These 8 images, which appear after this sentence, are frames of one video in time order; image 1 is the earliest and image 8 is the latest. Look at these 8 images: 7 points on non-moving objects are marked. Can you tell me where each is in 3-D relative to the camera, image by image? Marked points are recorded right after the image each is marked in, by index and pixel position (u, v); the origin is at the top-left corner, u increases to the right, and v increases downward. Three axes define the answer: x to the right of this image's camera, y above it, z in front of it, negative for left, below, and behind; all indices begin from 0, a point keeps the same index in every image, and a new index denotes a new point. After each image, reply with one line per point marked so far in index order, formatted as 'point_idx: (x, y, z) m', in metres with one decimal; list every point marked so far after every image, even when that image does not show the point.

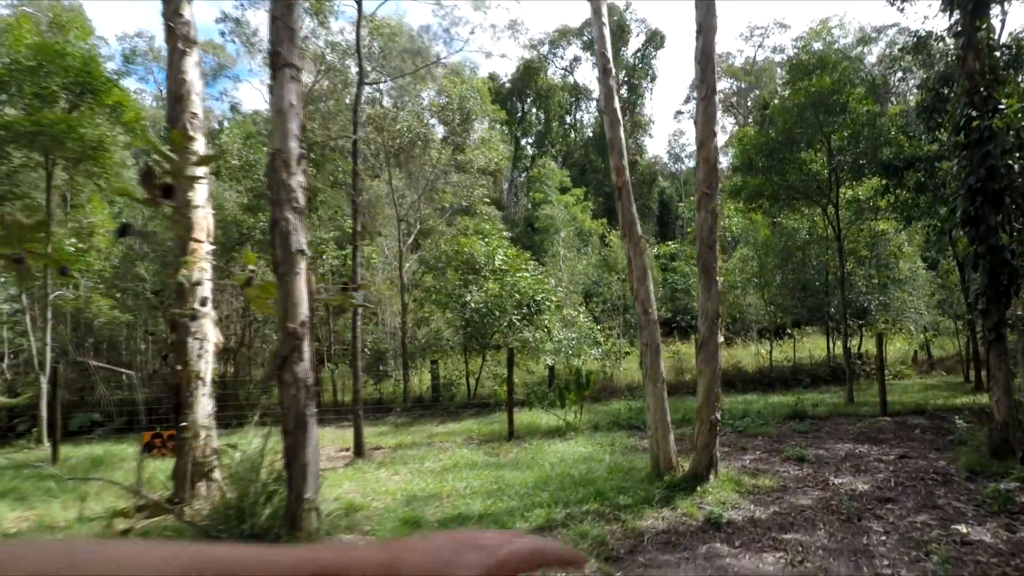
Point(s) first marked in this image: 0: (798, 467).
0: (+3.5, -2.2, +7.0) m
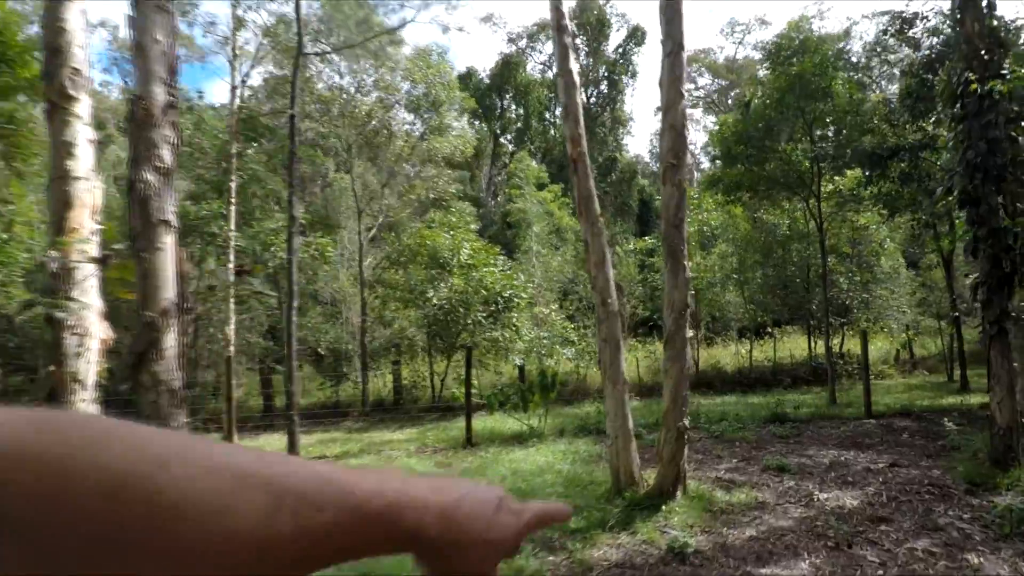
0: (+2.9, -2.1, +6.2) m
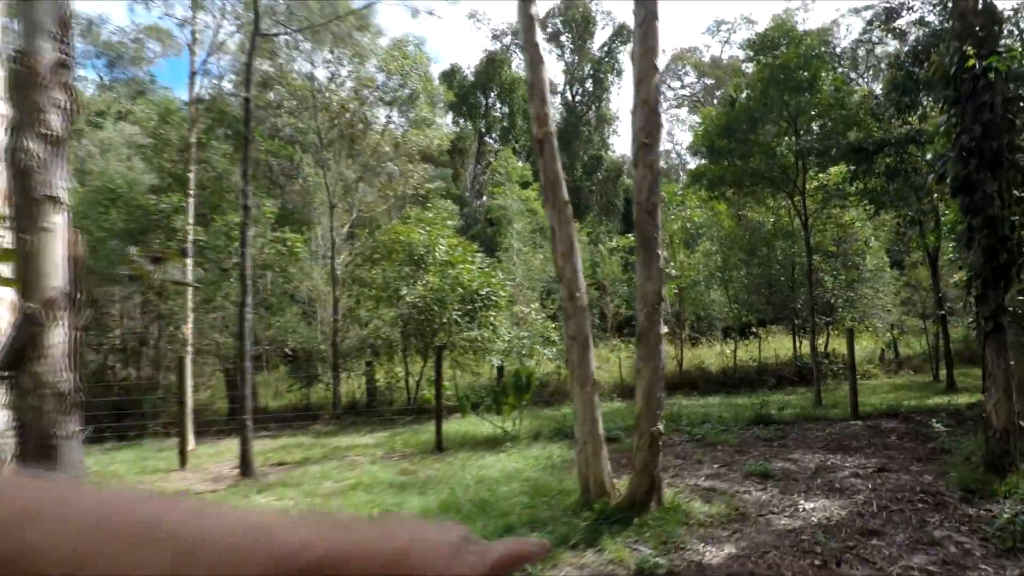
0: (+2.5, -2.0, +5.8) m
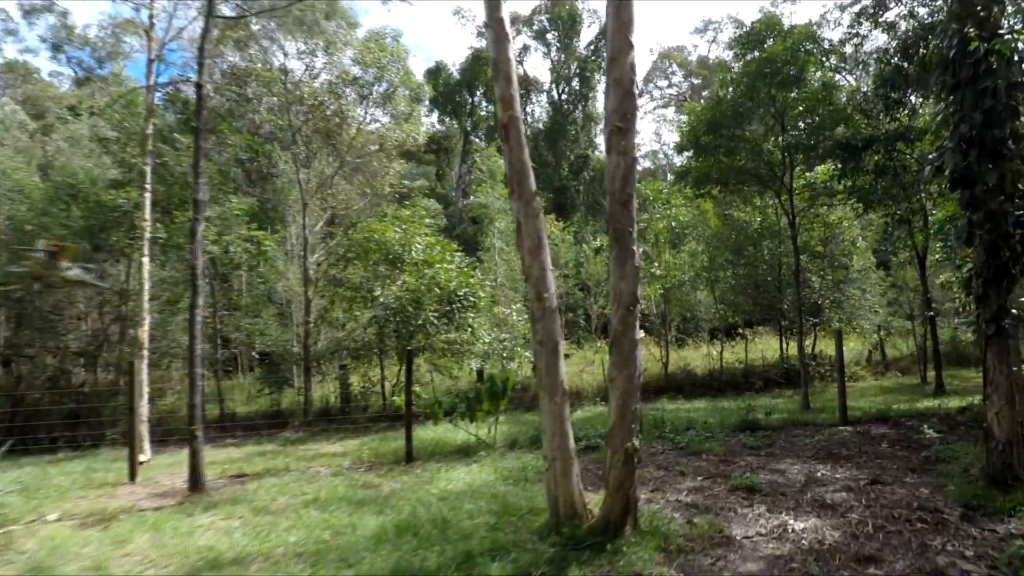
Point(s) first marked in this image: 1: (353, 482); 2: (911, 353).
0: (+2.2, -2.0, +5.4) m
1: (-2.0, -2.4, +7.2) m
2: (+13.2, -2.2, +19.0) m
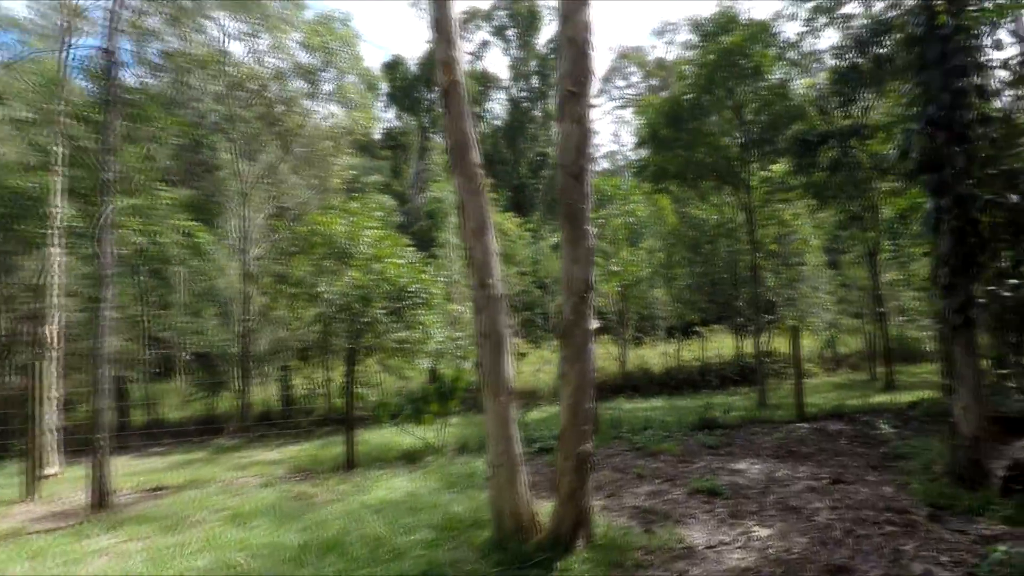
0: (+1.7, -1.9, +5.0) m
1: (-2.6, -2.3, +6.5) m
2: (+11.8, -2.1, +19.4) m
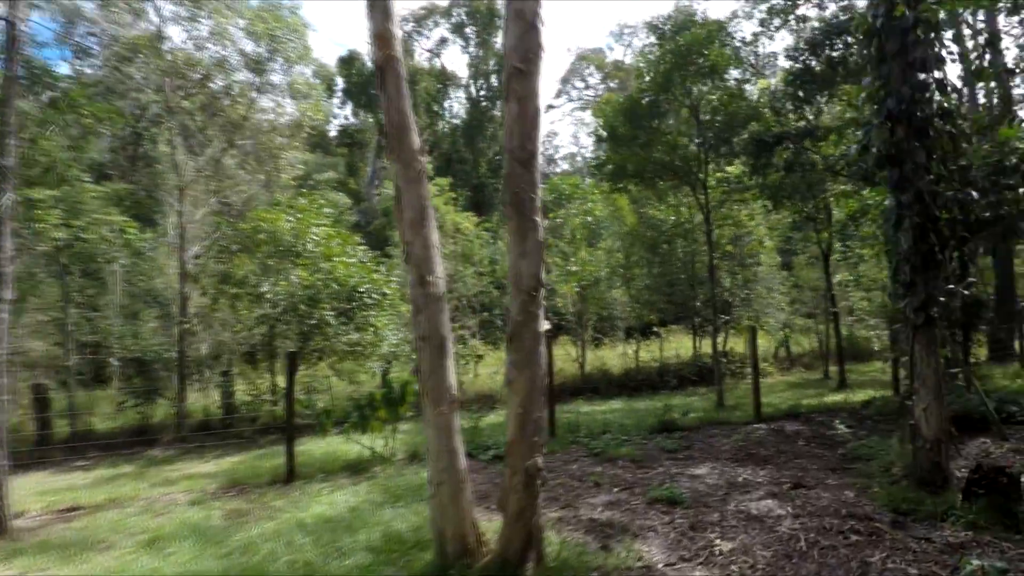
0: (+1.3, -1.9, +4.7) m
1: (-3.1, -2.3, +6.0) m
2: (+10.4, -2.1, +19.8) m
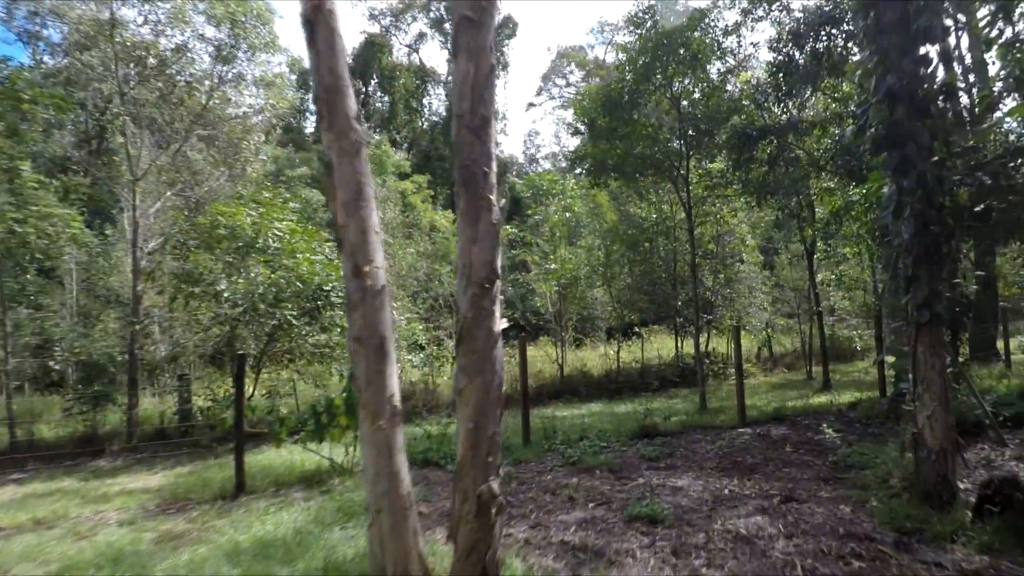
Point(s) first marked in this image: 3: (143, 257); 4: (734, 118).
0: (+1.0, -1.8, +4.3) m
1: (-3.4, -2.3, +5.4) m
2: (+9.6, -2.1, +19.6) m
3: (-7.7, +0.6, +12.1) m
4: (+4.7, +3.5, +11.8) m
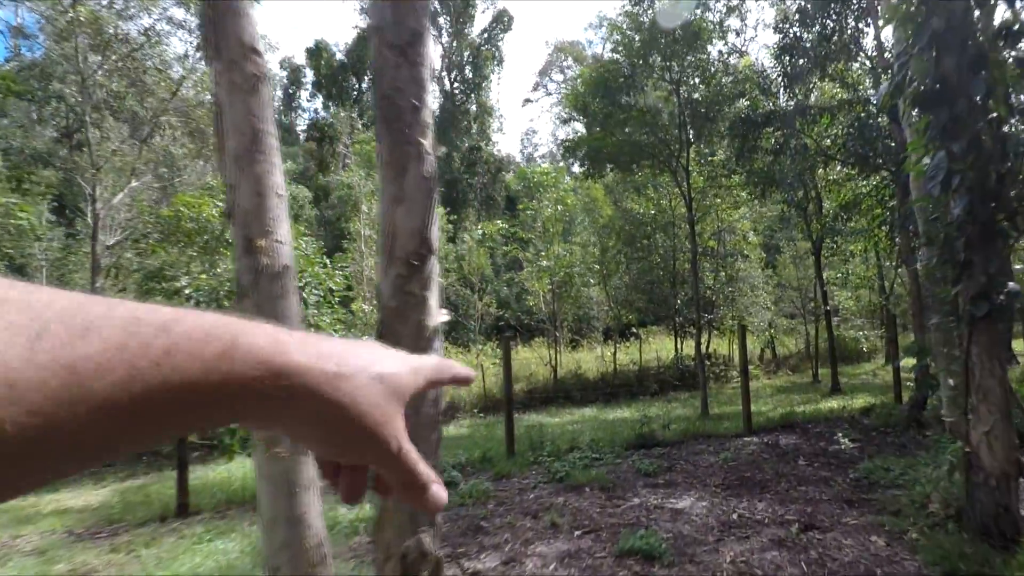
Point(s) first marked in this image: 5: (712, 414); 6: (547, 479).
0: (+0.8, -1.8, +3.5) m
1: (-3.6, -2.2, +4.6) m
2: (+9.4, -2.1, +18.8) m
3: (-8.0, +0.7, +11.3) m
4: (+4.4, +3.5, +11.1) m
5: (+3.7, -2.3, +10.5) m
6: (+0.4, -2.0, +6.2) m
